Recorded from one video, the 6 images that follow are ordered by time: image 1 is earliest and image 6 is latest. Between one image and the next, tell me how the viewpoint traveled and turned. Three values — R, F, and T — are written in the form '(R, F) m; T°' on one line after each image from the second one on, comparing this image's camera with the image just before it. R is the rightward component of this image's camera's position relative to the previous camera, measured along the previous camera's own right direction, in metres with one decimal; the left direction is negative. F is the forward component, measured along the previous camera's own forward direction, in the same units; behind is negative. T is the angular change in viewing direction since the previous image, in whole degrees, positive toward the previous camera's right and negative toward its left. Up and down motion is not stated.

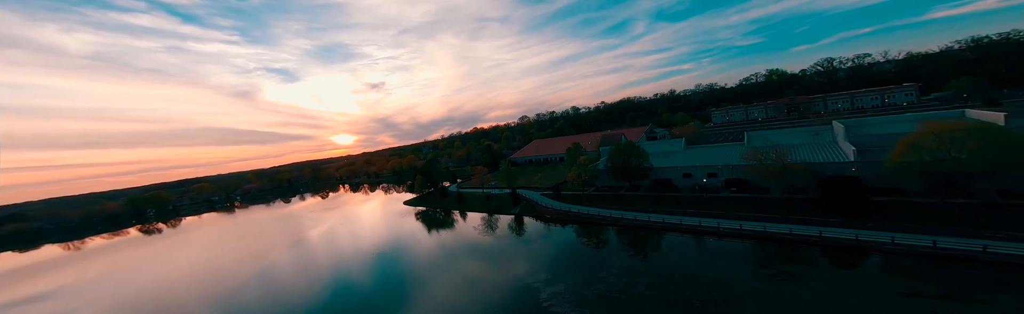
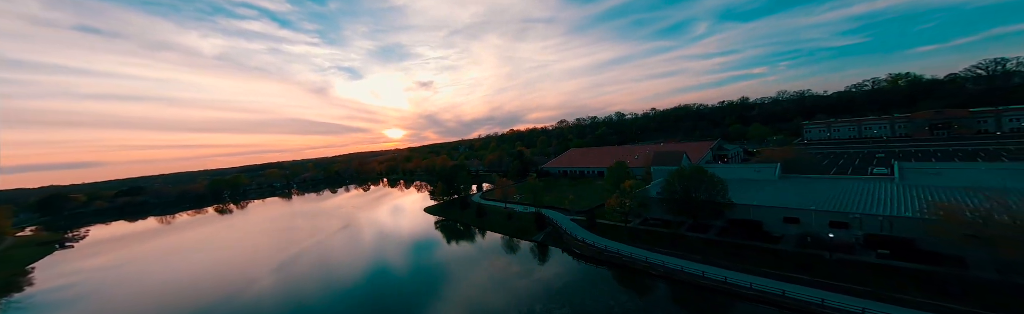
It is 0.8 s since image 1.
(+1.0, +4.5) m; -8°
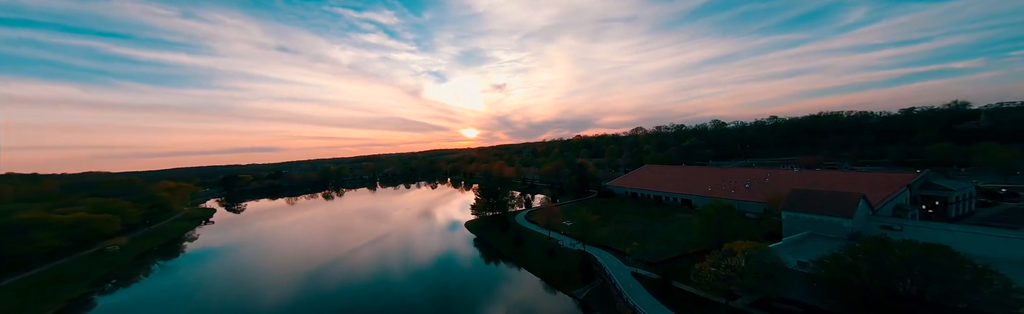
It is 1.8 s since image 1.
(+1.5, +5.8) m; -14°
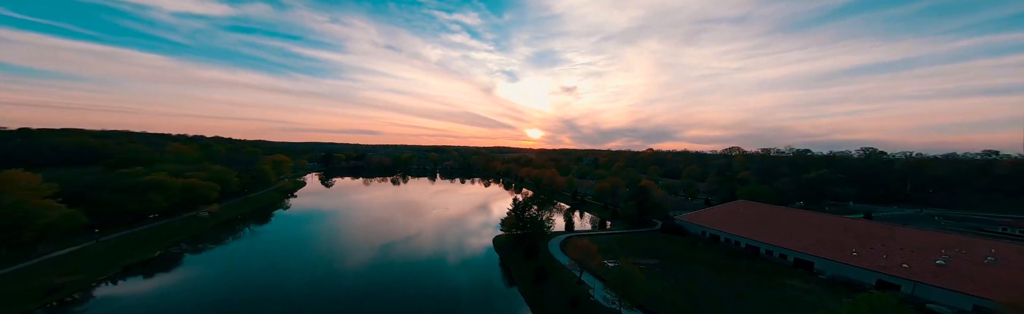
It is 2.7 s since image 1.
(+1.8, +4.9) m; -13°
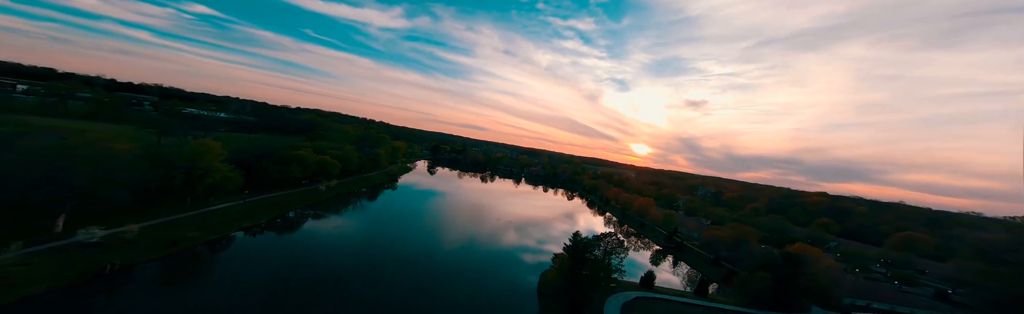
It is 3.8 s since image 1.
(+1.8, +5.3) m; -19°
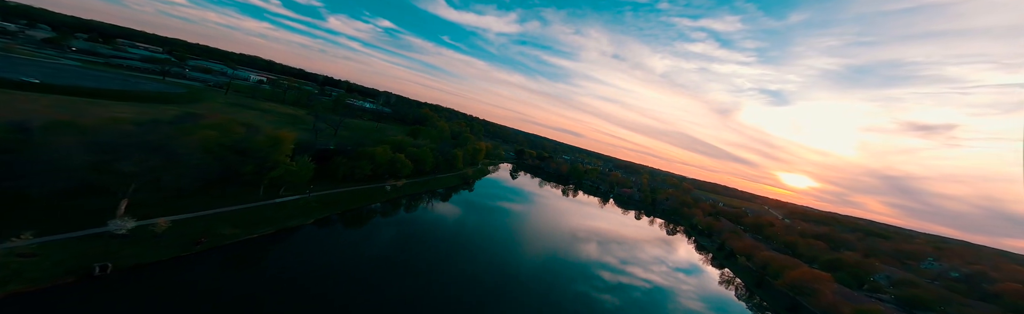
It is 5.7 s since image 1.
(+0.8, +7.4) m; -19°
